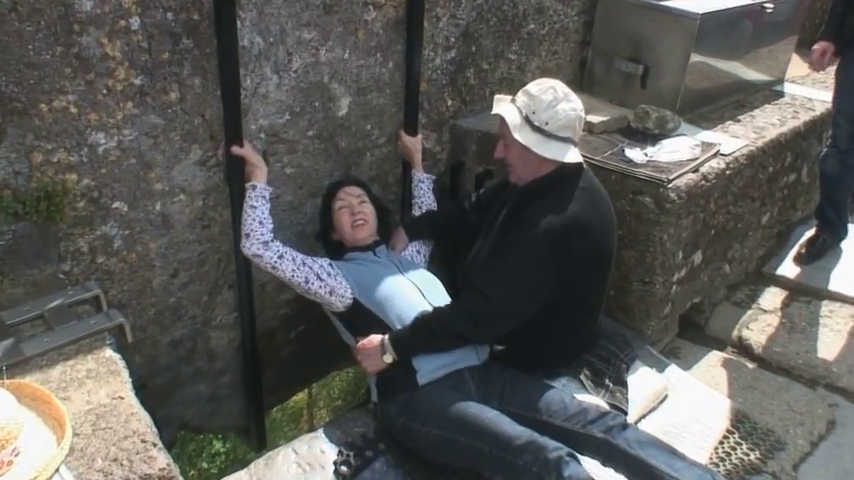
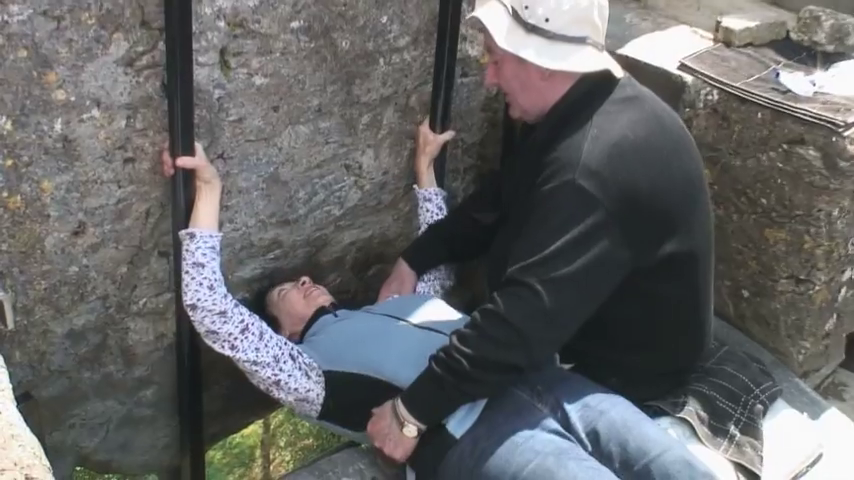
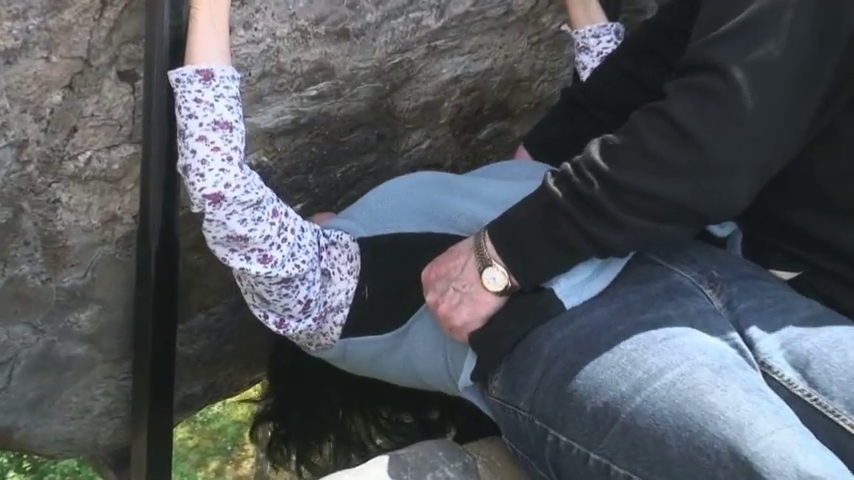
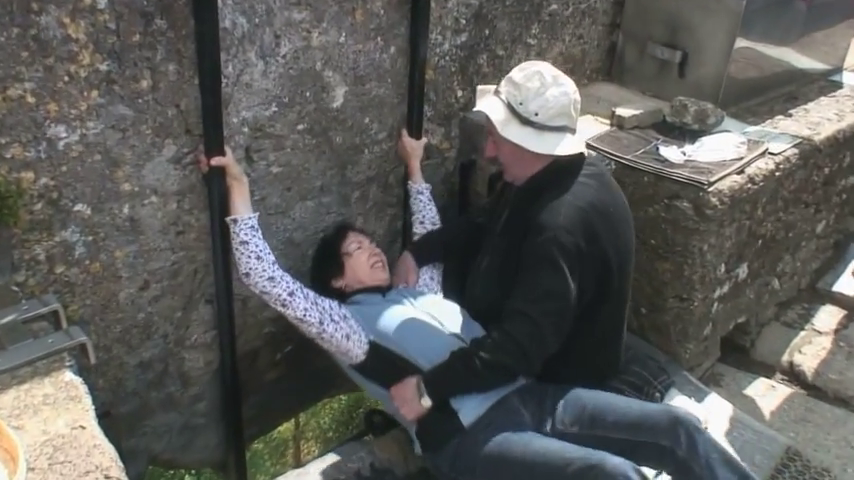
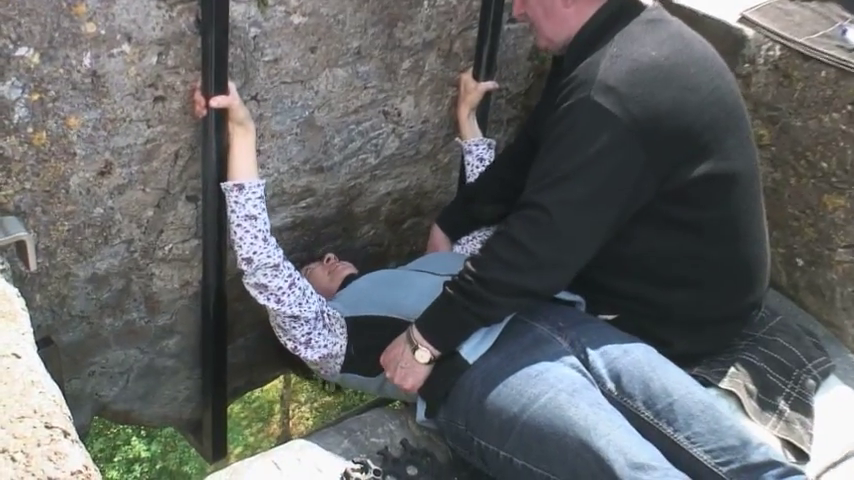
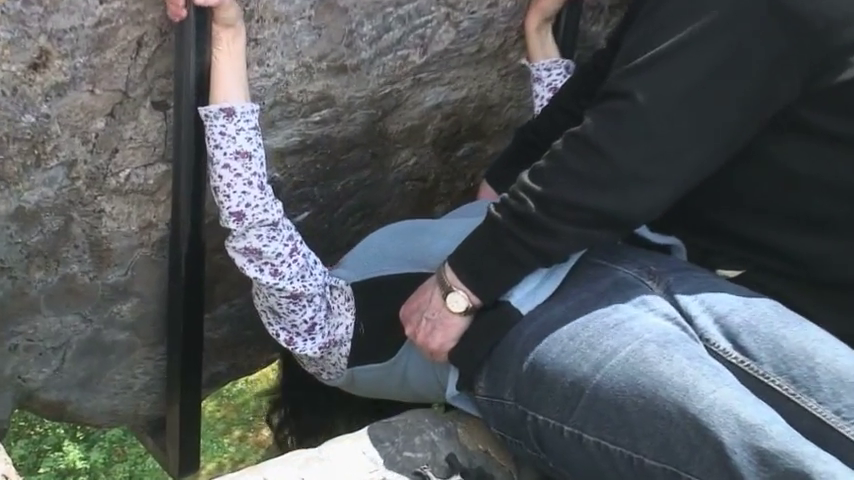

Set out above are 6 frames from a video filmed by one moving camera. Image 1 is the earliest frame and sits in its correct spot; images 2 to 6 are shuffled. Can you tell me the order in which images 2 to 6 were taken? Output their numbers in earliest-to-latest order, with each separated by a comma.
4, 2, 5, 6, 3
